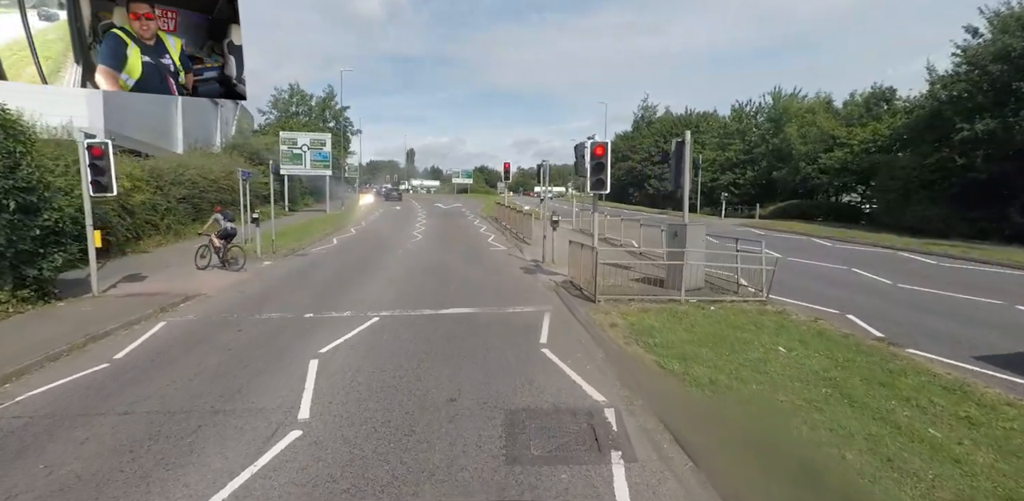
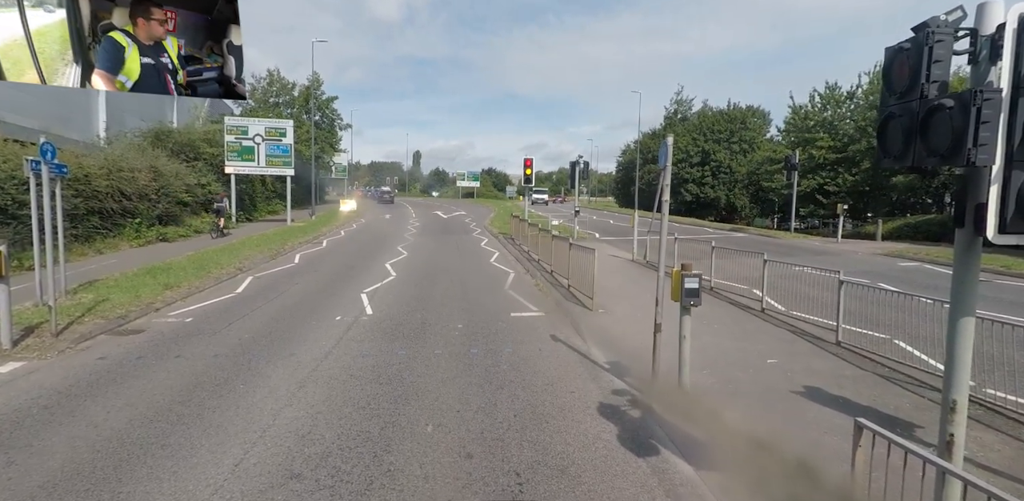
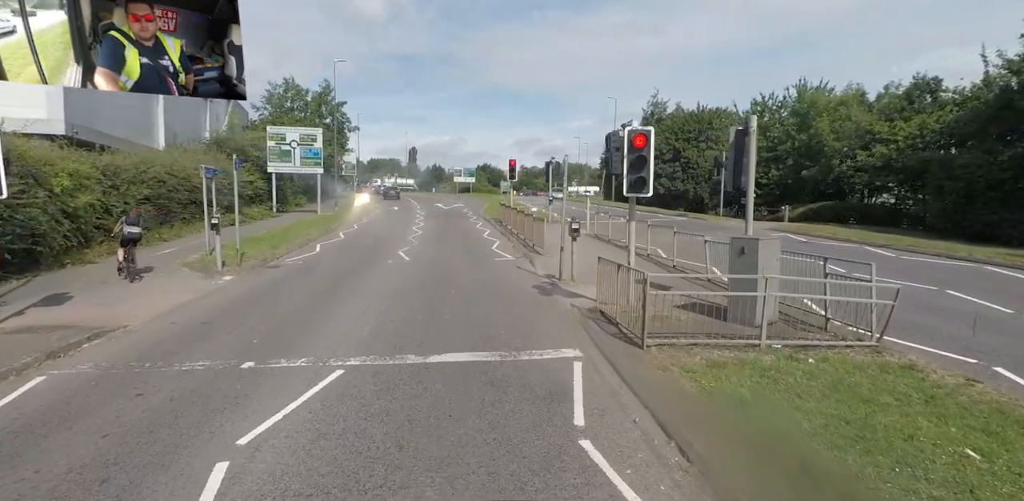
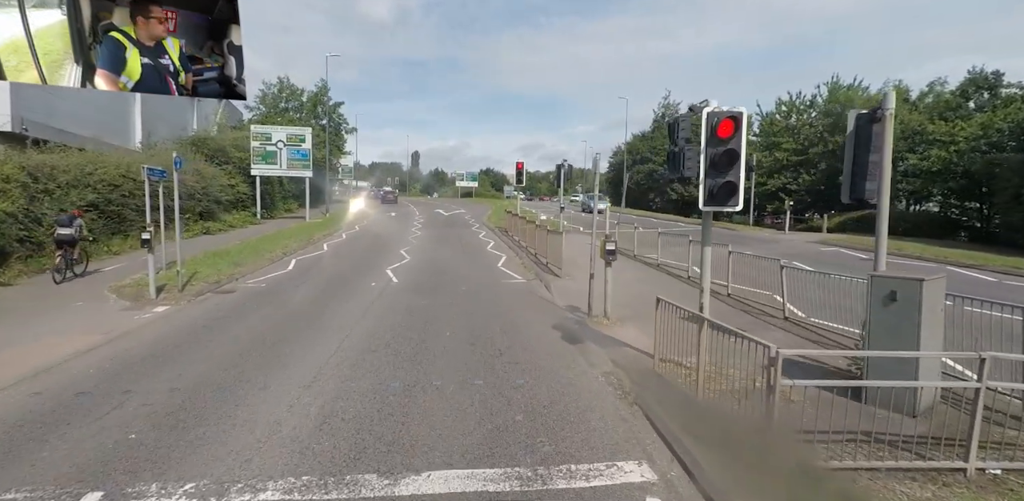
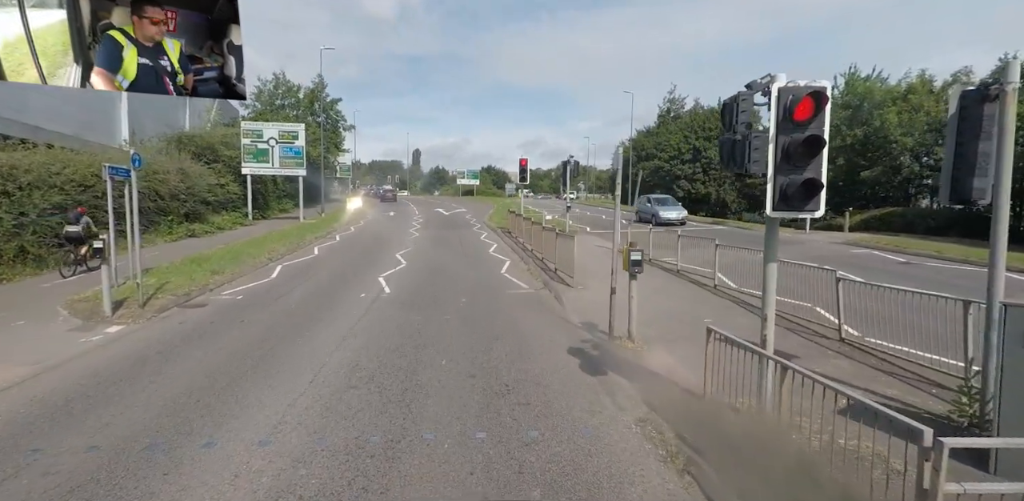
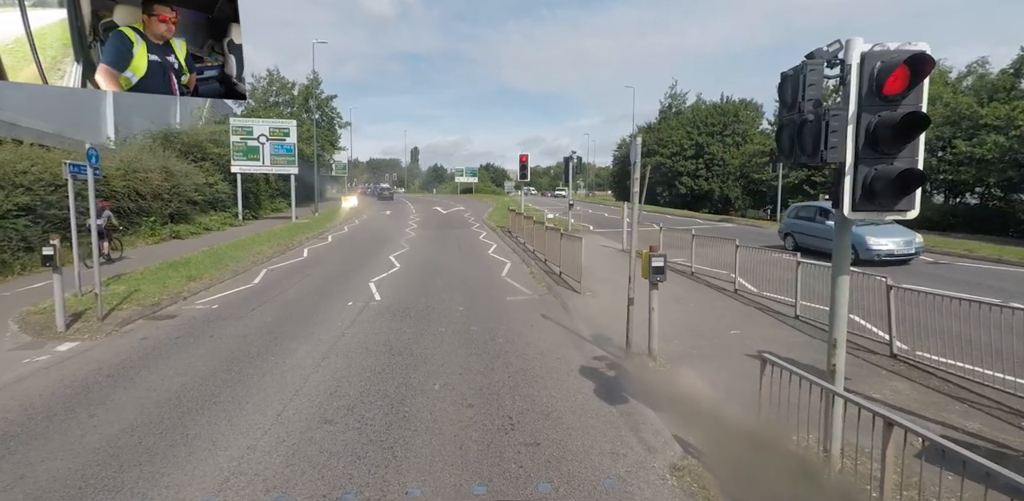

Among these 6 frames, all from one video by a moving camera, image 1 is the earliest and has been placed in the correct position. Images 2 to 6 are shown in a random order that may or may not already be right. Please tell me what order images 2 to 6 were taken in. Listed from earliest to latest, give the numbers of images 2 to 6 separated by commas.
3, 4, 5, 6, 2
